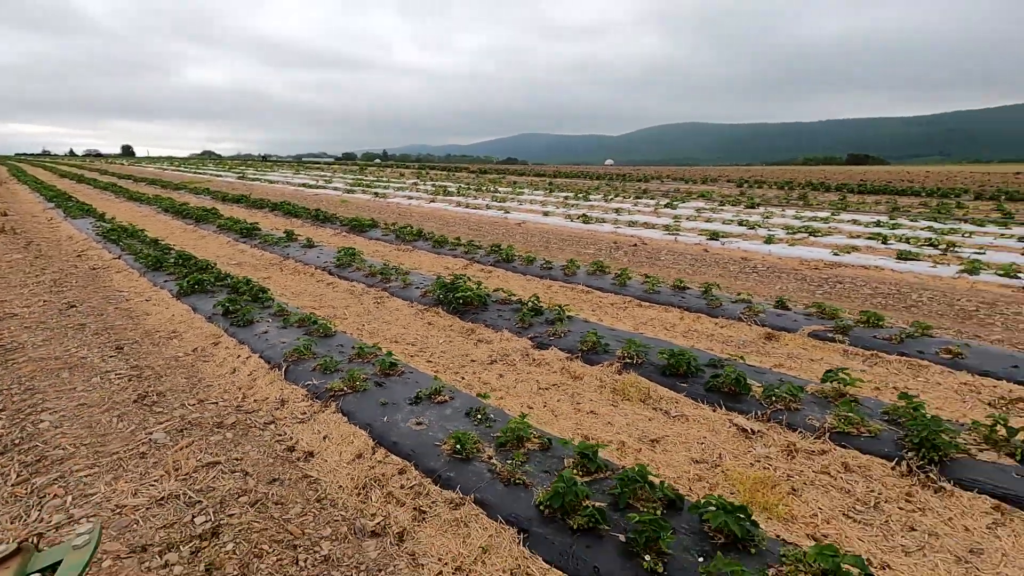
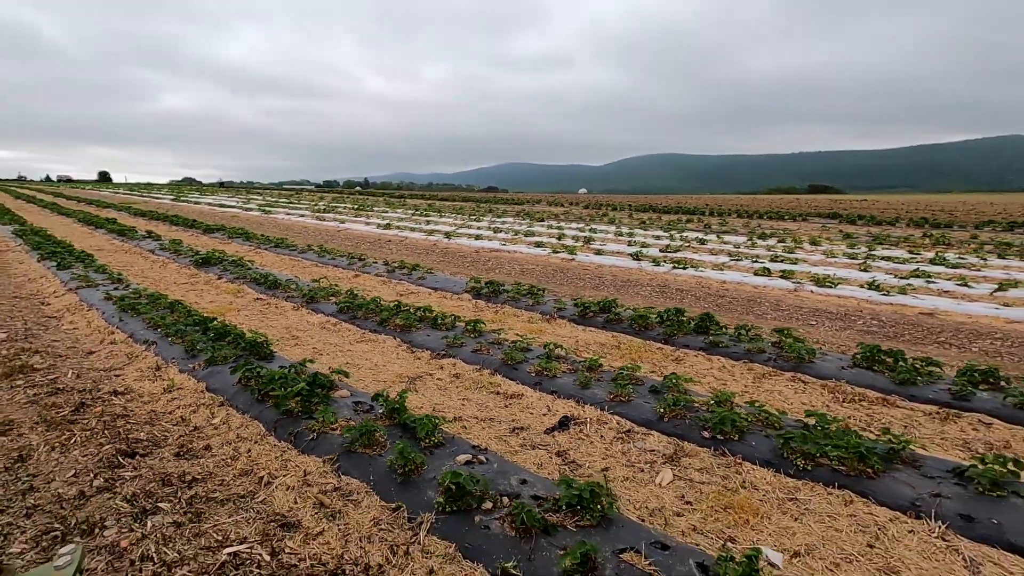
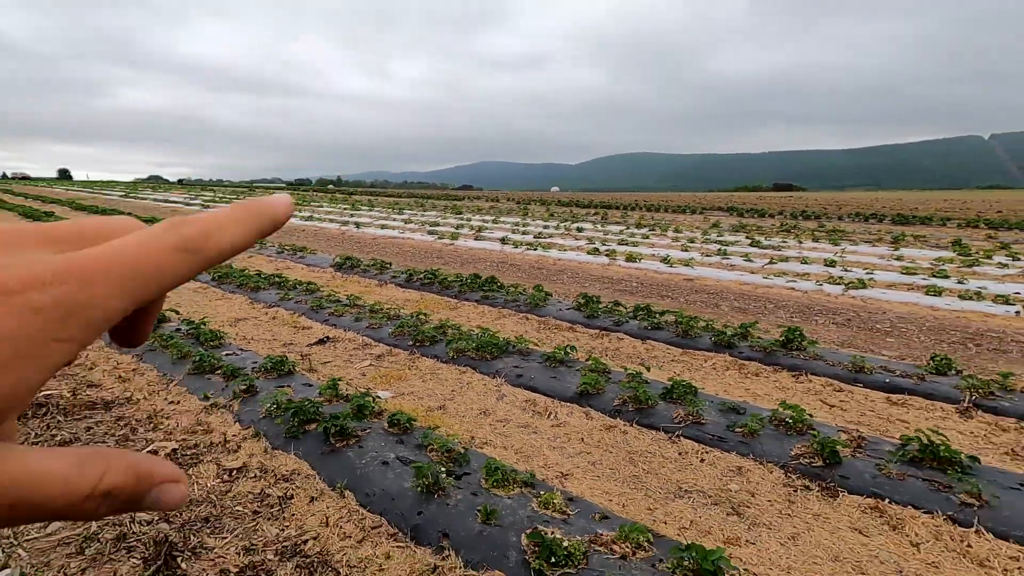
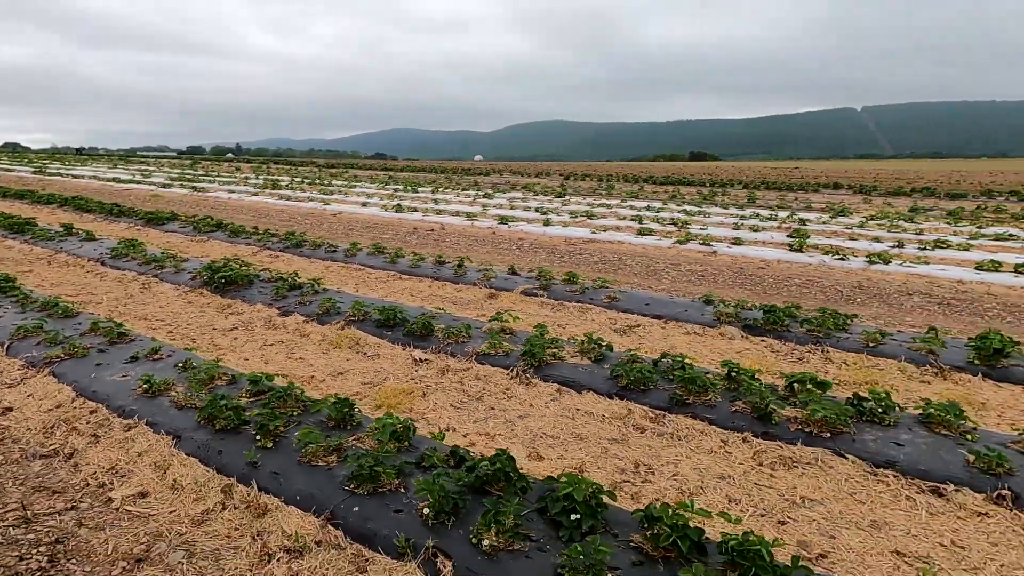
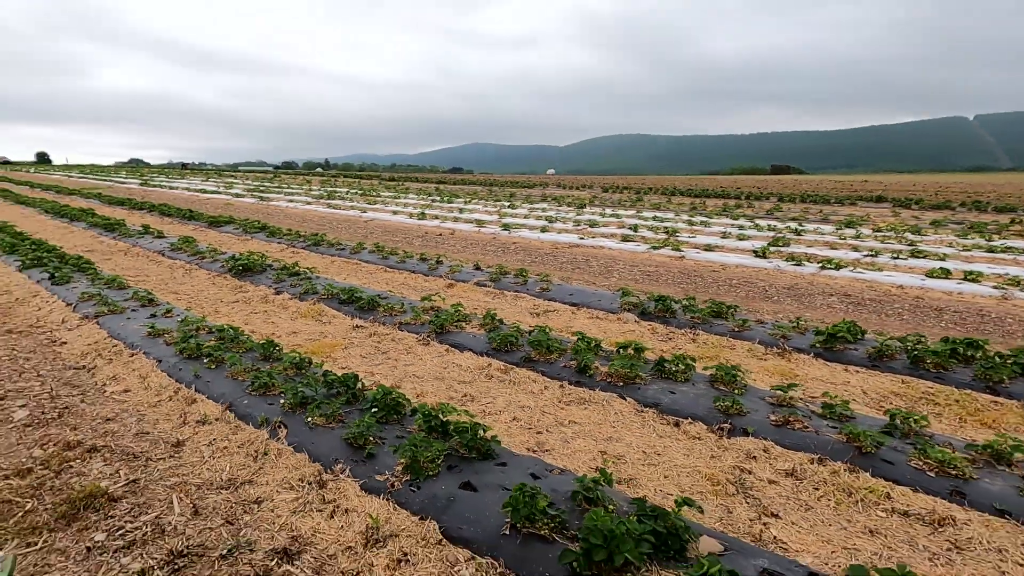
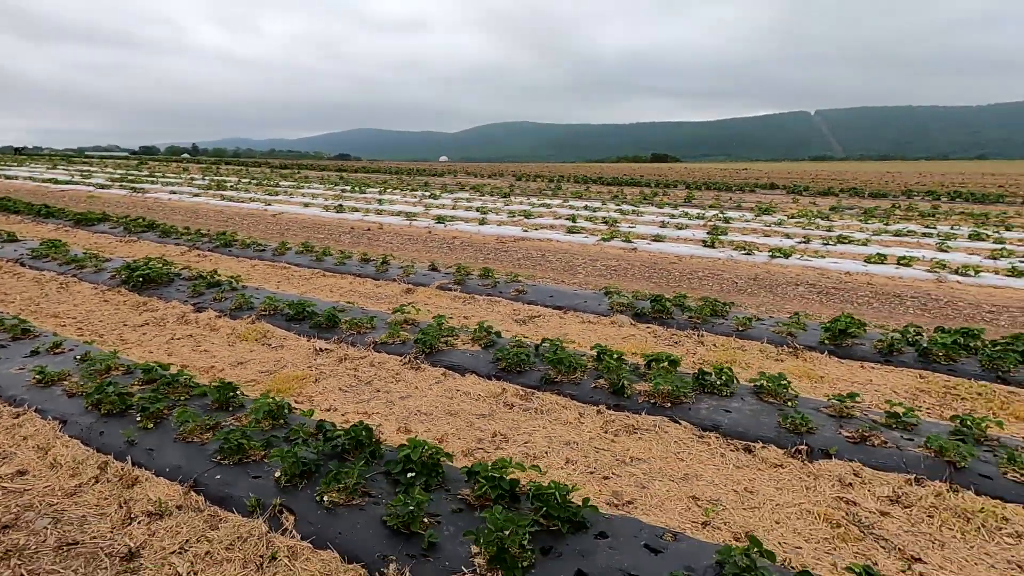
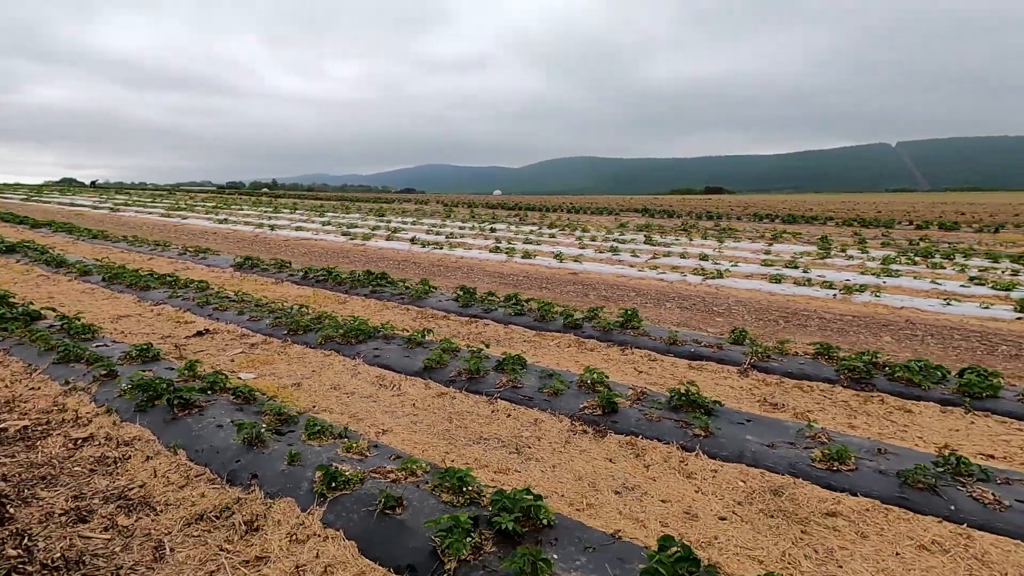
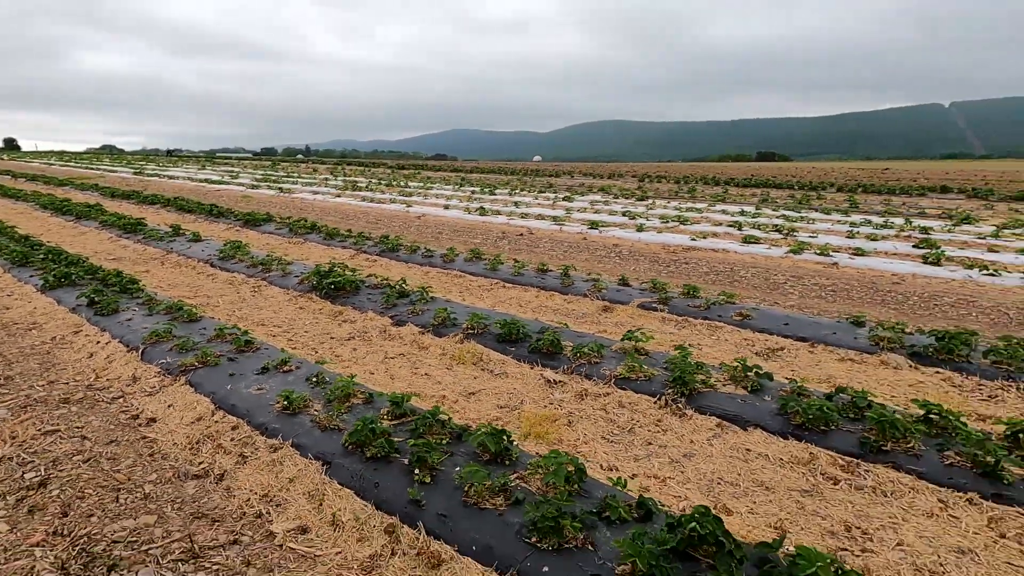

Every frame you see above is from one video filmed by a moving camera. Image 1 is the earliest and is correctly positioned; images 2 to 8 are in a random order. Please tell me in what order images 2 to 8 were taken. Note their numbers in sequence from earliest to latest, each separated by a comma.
8, 4, 6, 5, 2, 3, 7
